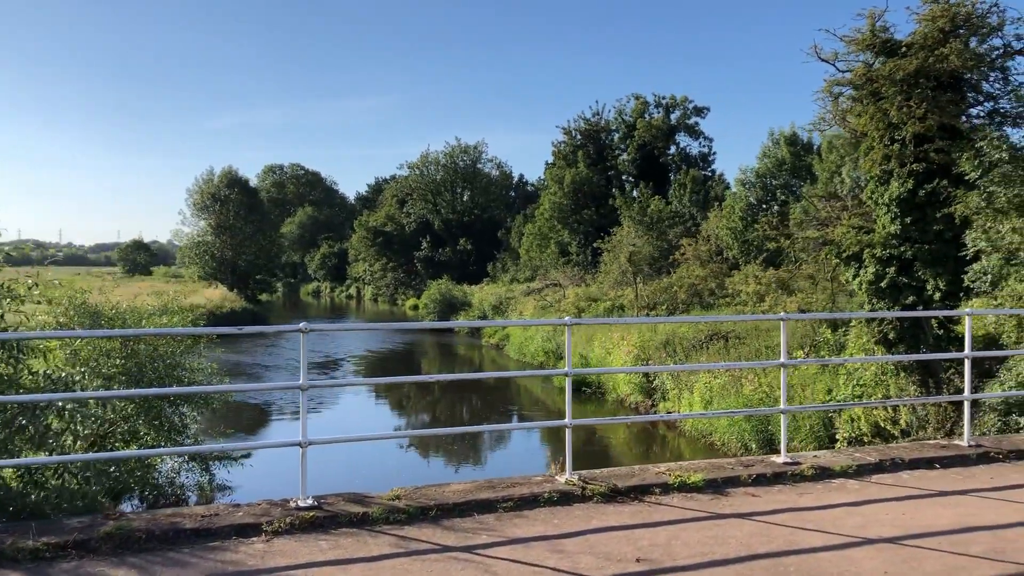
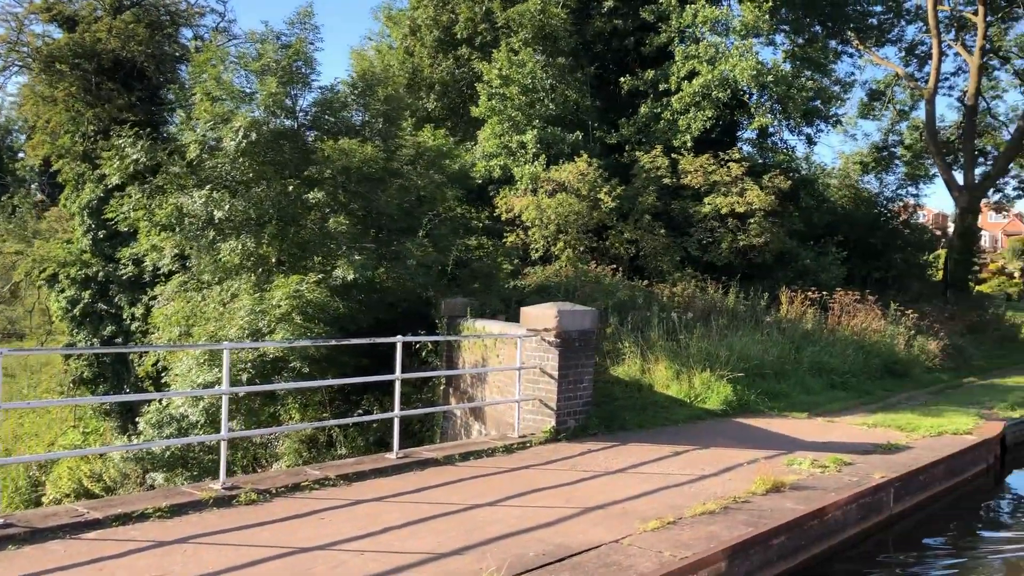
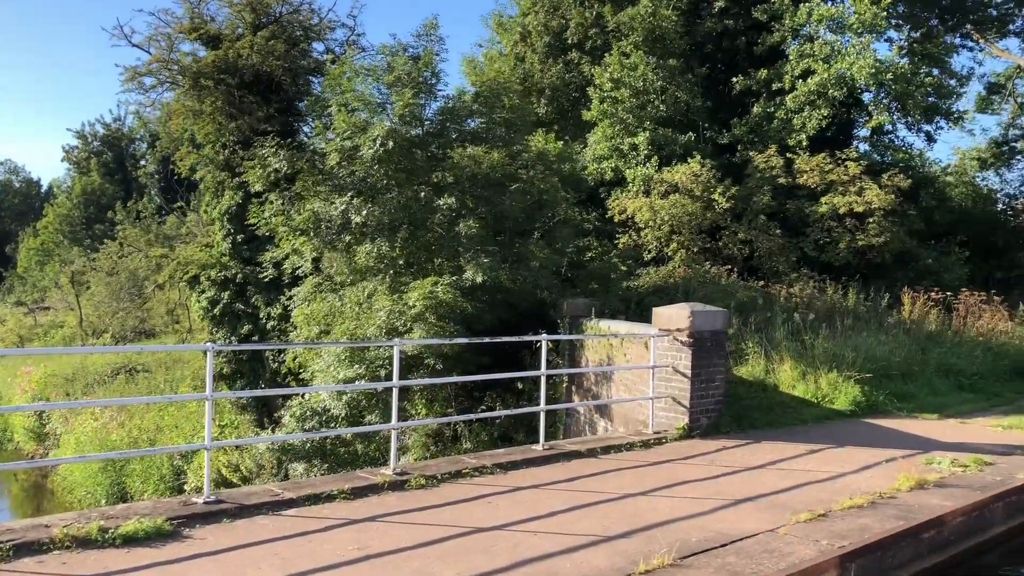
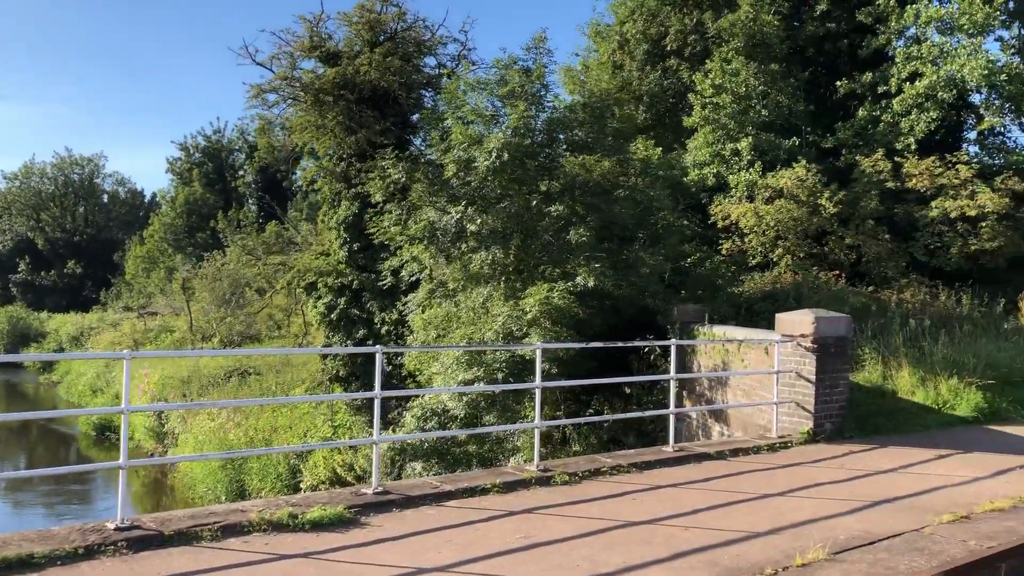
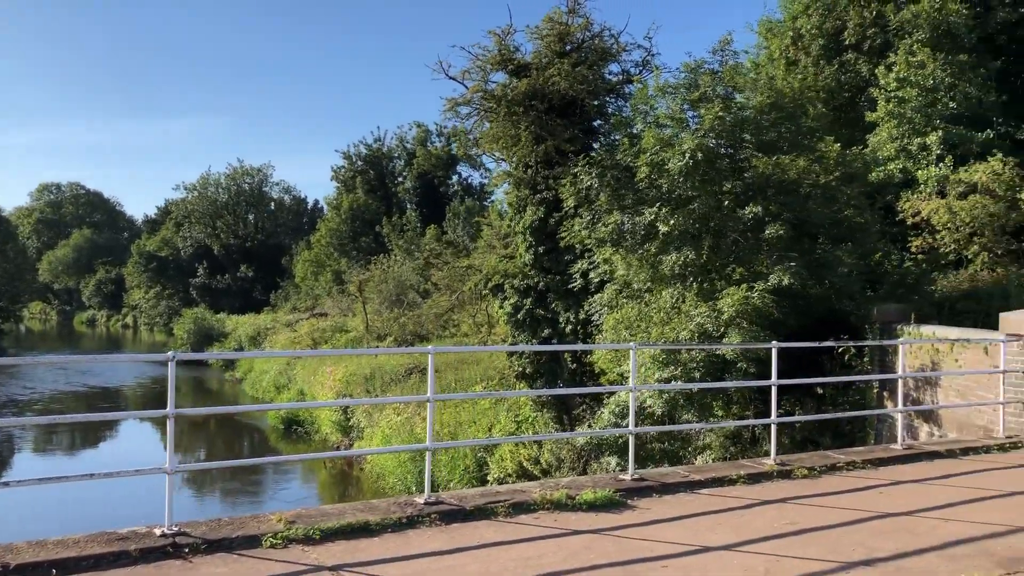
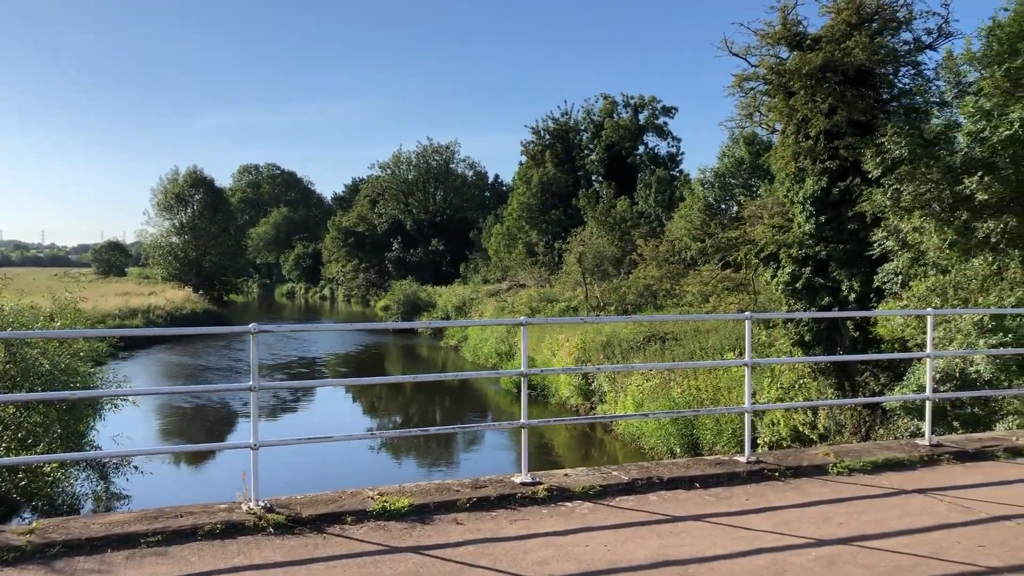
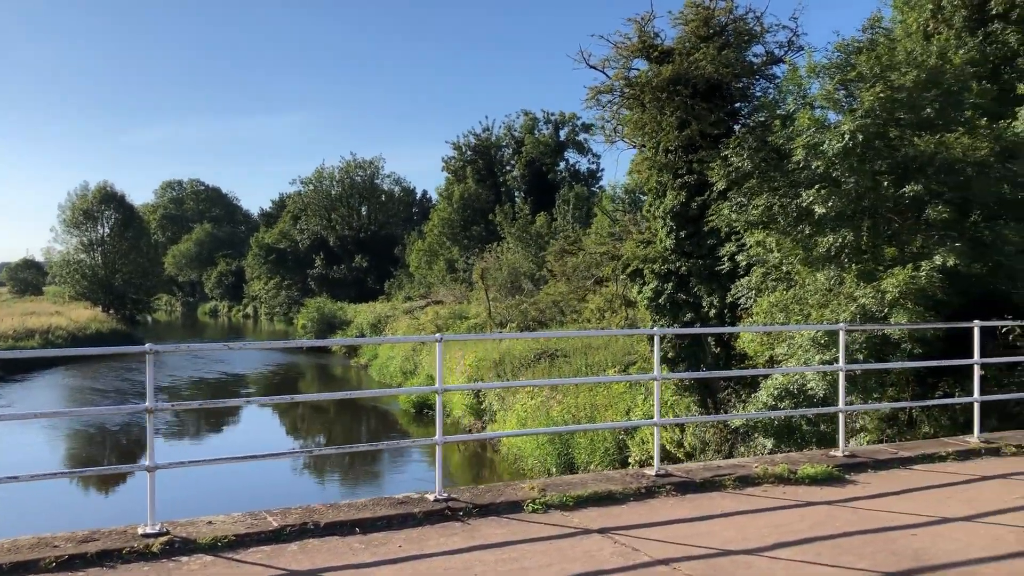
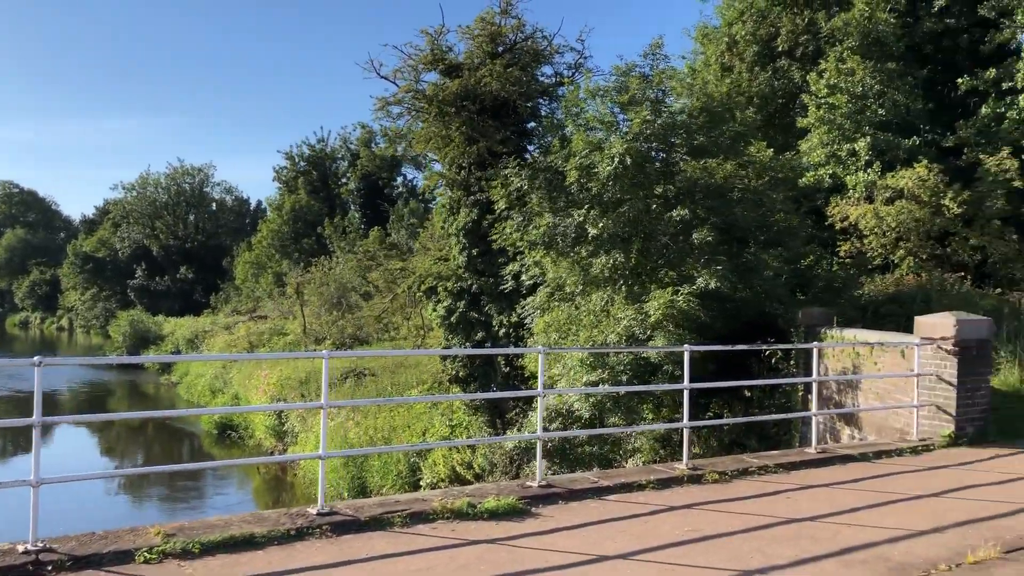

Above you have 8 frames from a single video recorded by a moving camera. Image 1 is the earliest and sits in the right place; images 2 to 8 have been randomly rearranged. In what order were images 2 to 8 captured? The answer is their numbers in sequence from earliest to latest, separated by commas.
6, 7, 5, 8, 4, 3, 2
